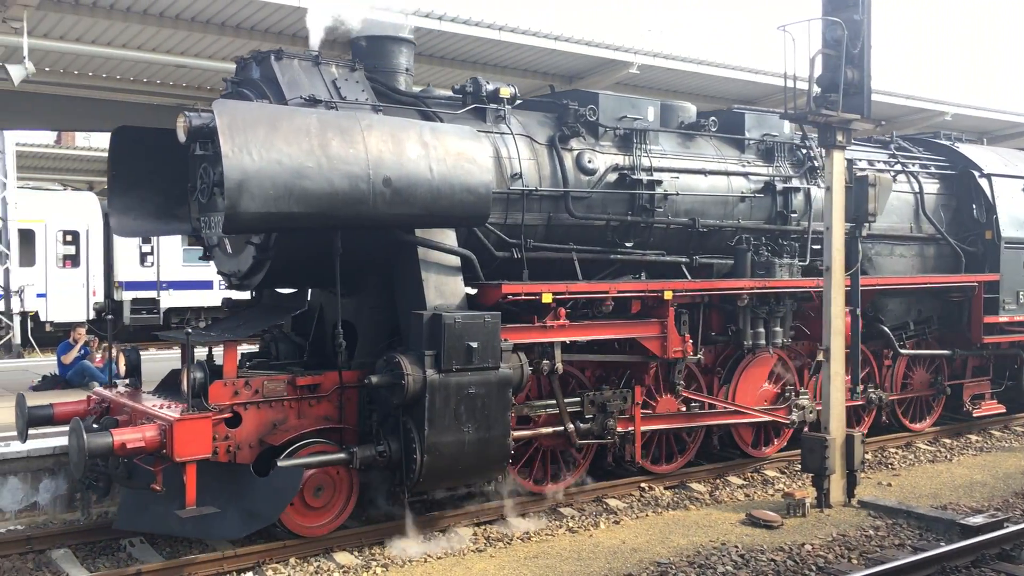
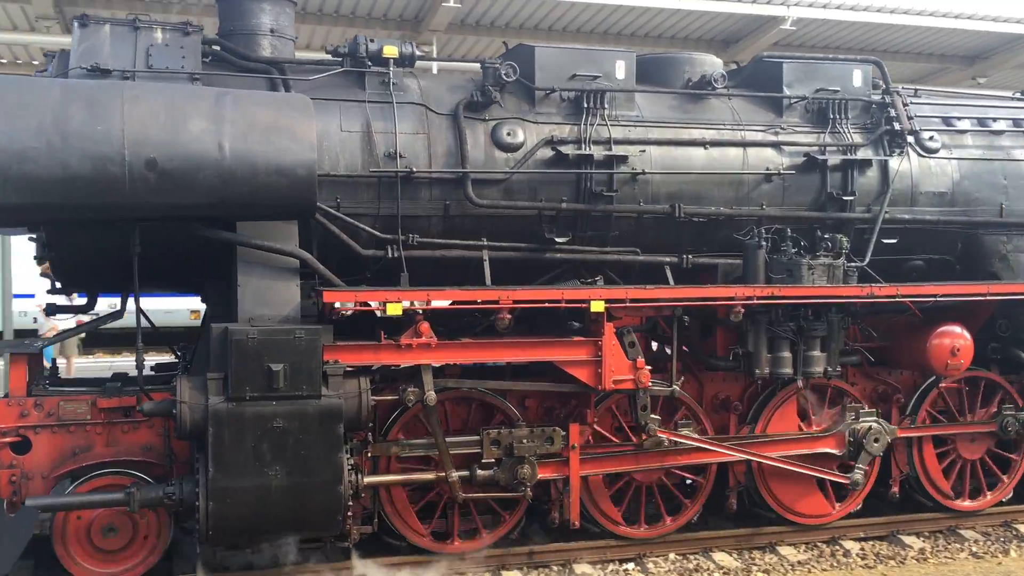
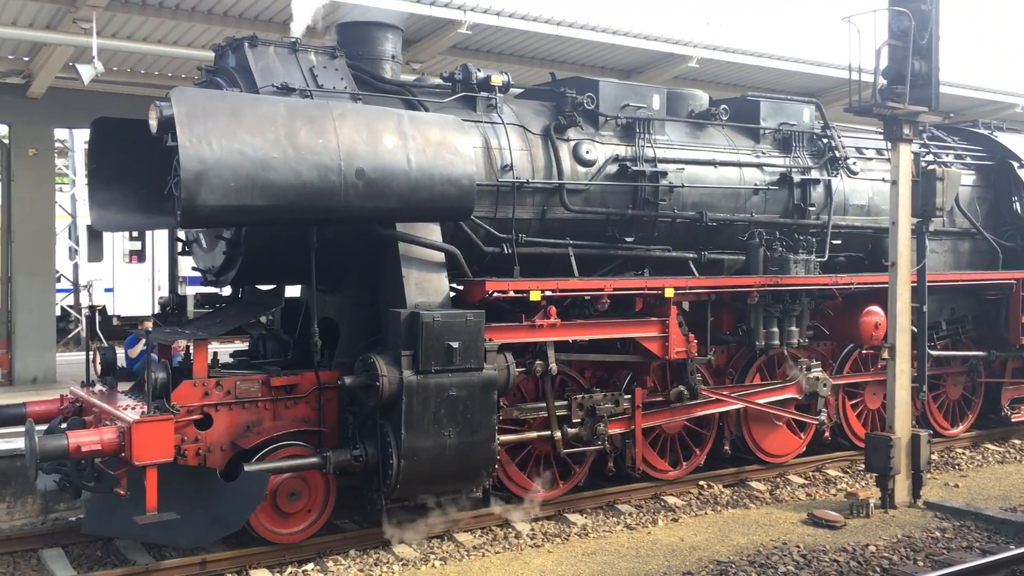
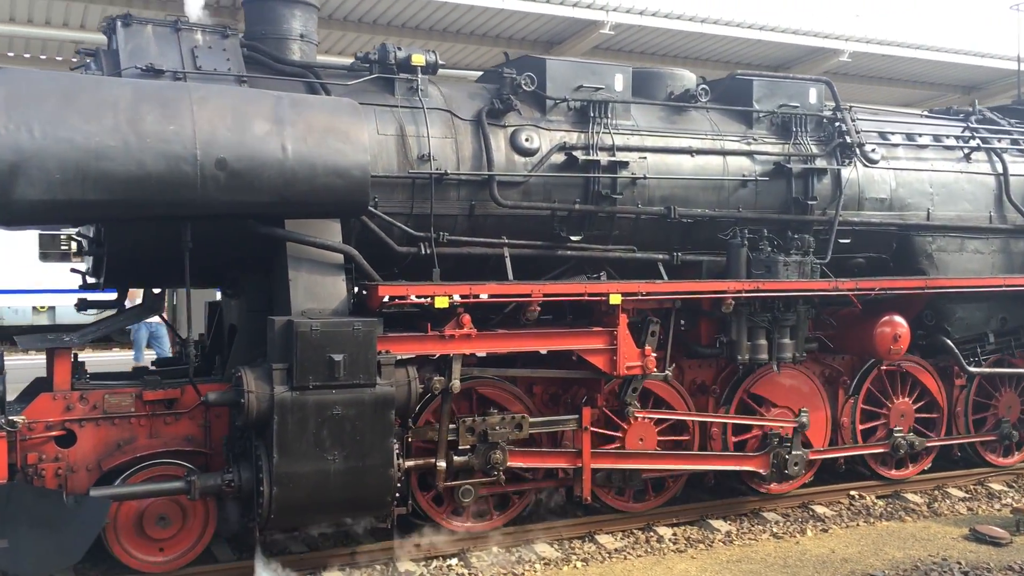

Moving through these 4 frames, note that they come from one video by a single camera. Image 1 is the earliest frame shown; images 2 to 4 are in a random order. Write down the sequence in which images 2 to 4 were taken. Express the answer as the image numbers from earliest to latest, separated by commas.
3, 4, 2
